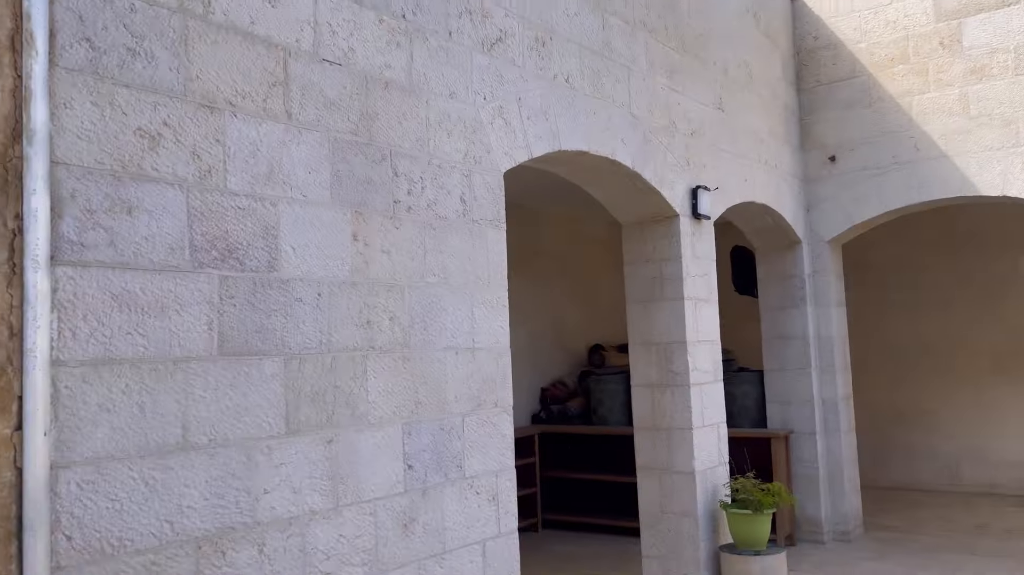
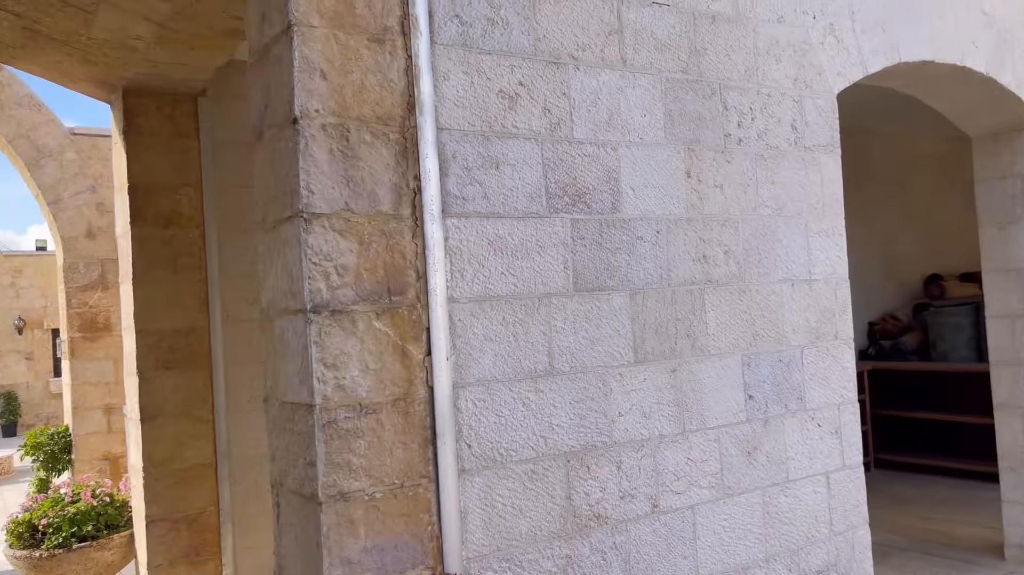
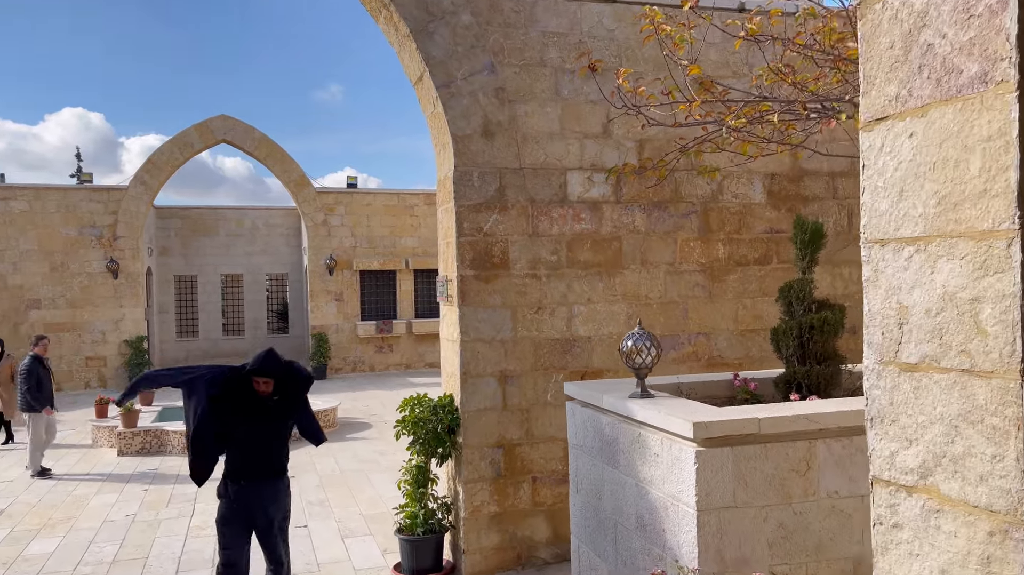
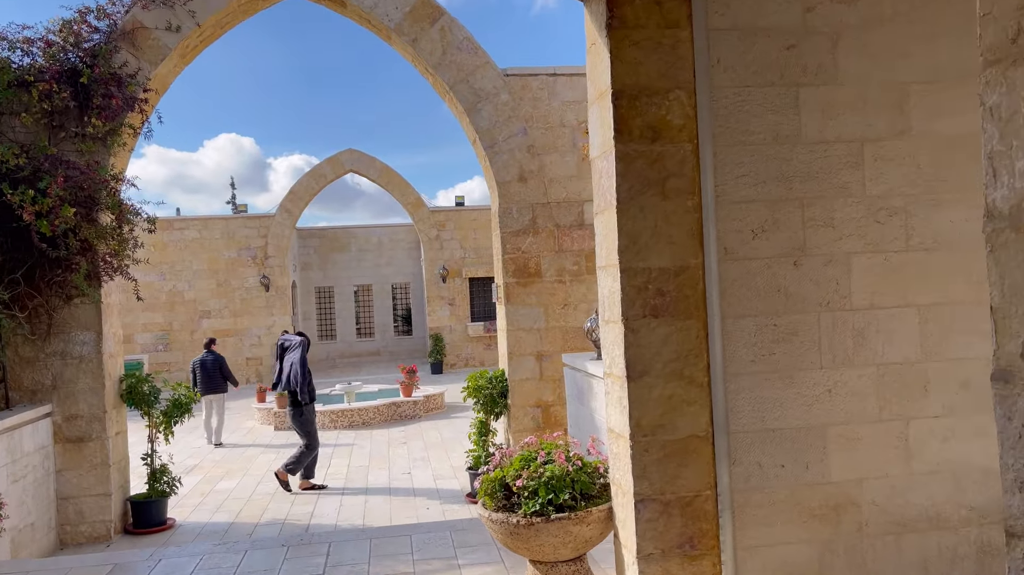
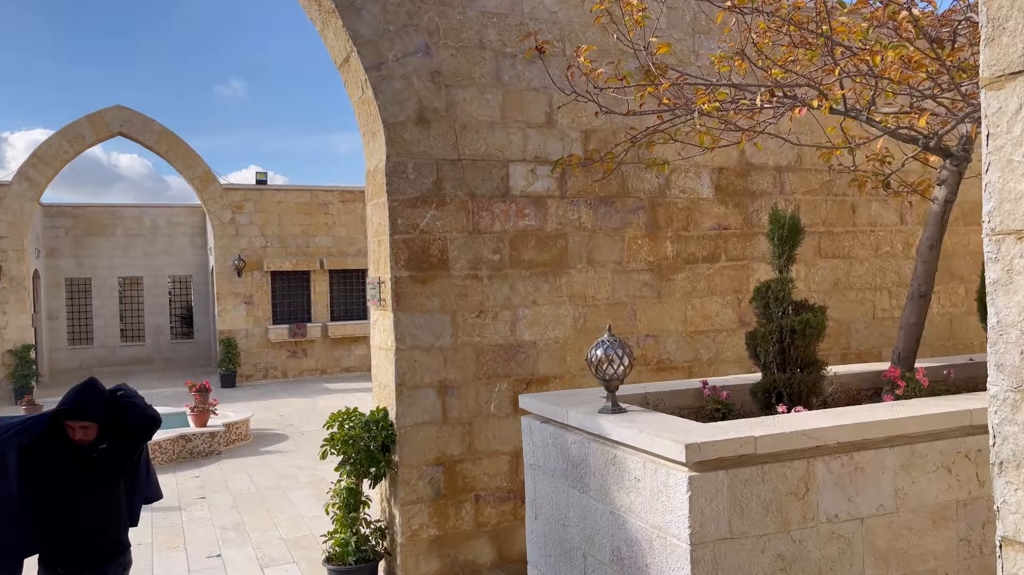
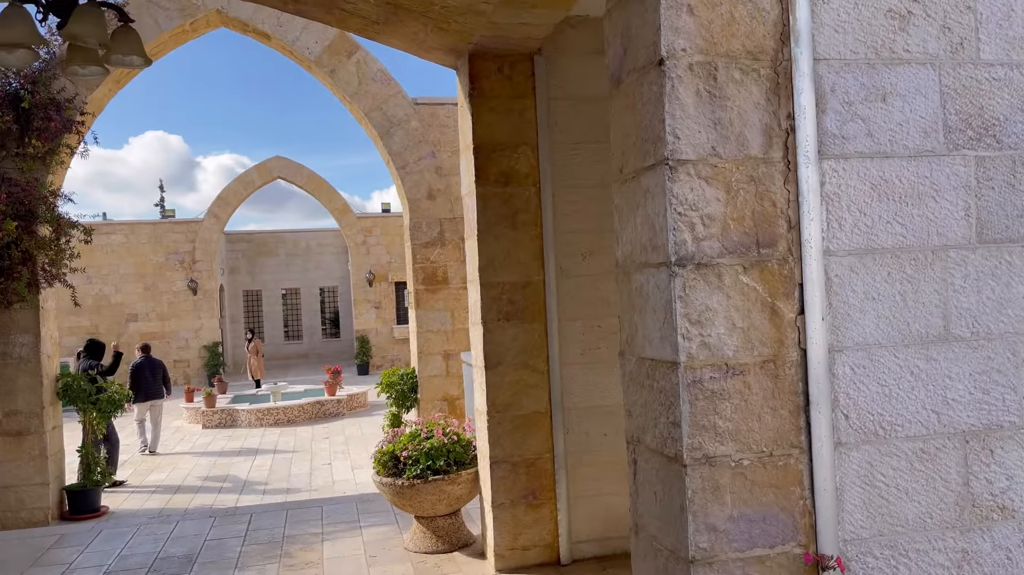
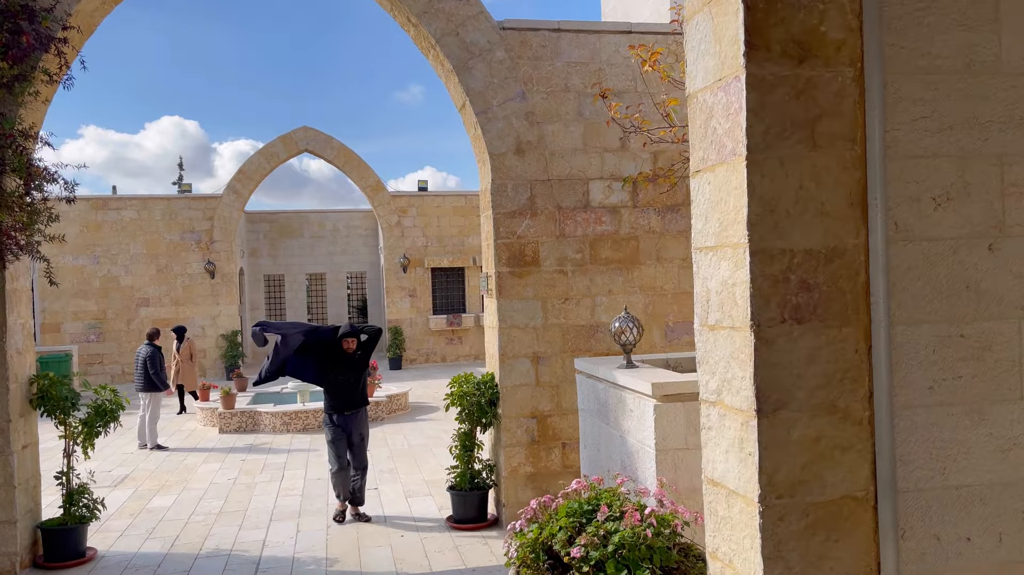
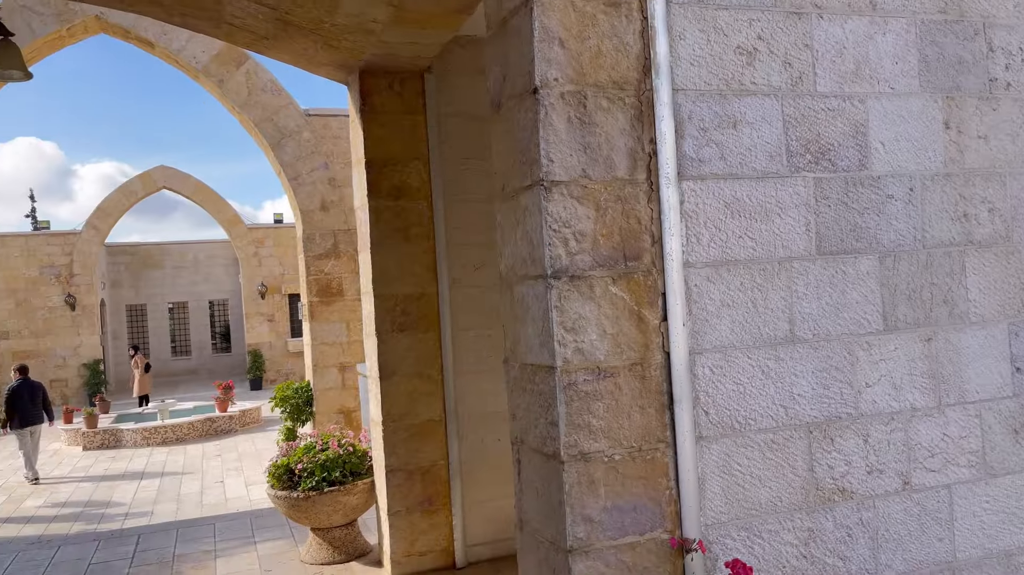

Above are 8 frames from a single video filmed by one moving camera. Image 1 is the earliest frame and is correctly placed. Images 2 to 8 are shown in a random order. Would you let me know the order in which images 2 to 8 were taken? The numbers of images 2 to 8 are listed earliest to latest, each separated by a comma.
2, 8, 6, 4, 7, 3, 5
